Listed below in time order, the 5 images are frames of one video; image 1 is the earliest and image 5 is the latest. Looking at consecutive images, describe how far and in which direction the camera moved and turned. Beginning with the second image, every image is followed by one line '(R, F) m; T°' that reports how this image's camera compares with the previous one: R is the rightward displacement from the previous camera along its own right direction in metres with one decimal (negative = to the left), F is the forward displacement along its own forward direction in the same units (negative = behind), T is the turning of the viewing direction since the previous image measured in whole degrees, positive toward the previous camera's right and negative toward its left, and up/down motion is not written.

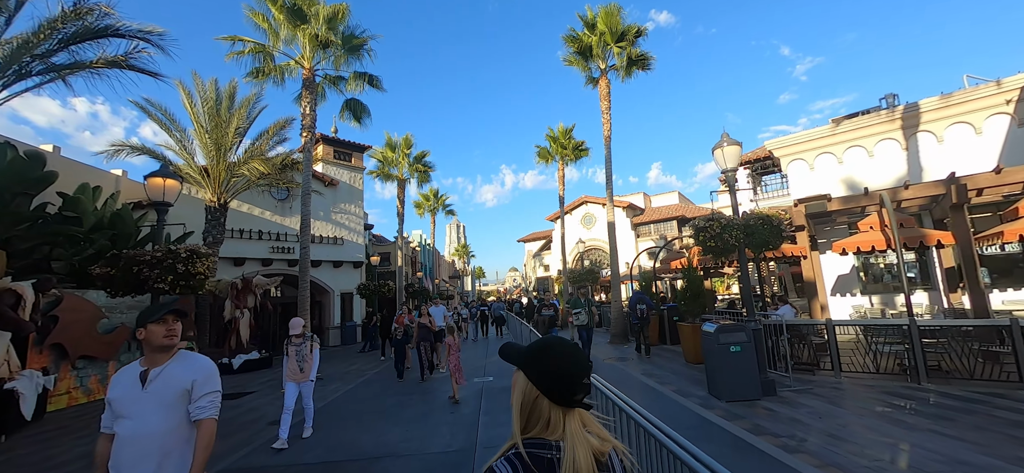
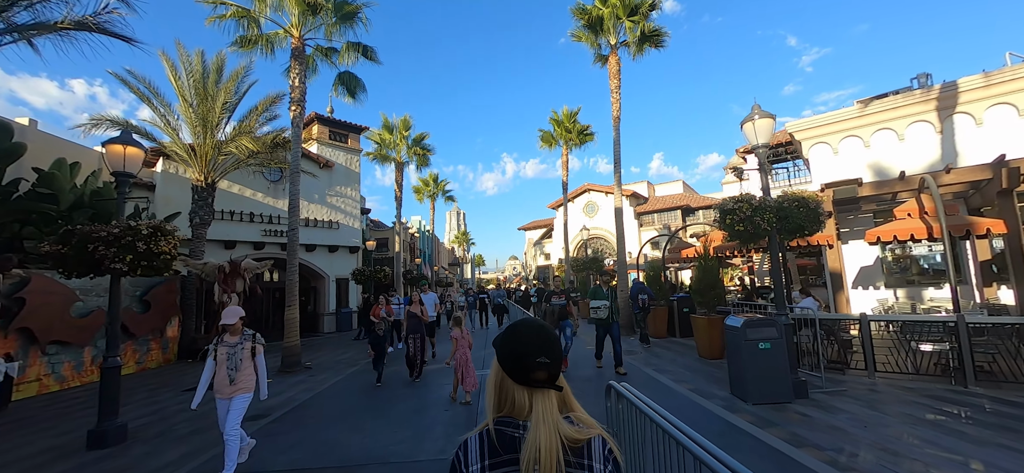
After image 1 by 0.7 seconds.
(-0.1, +0.7) m; 0°
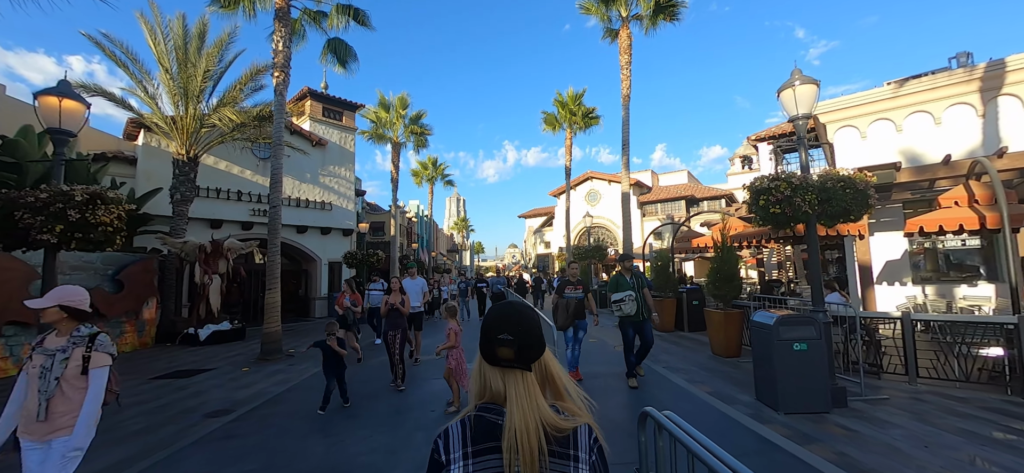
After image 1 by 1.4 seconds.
(0.0, +0.8) m; 0°
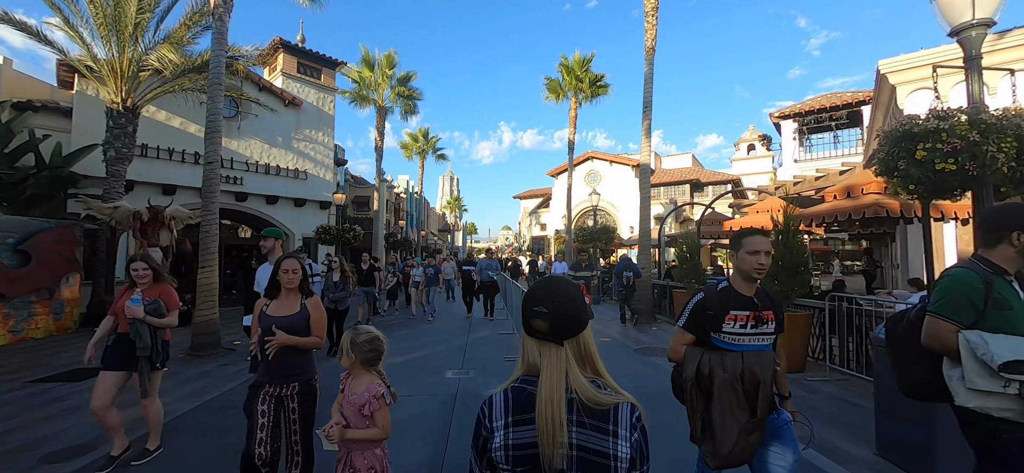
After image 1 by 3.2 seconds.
(-0.1, +1.9) m; +1°
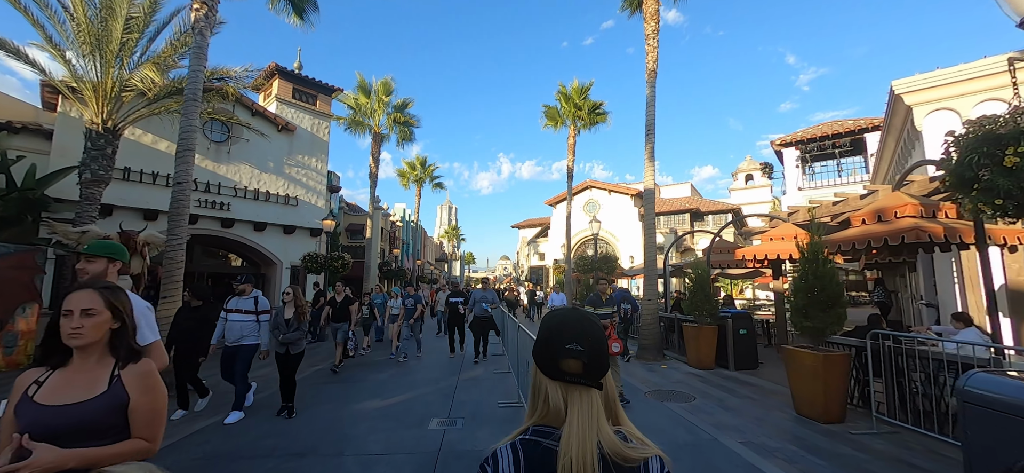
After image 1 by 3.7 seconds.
(0.0, +0.7) m; 0°
